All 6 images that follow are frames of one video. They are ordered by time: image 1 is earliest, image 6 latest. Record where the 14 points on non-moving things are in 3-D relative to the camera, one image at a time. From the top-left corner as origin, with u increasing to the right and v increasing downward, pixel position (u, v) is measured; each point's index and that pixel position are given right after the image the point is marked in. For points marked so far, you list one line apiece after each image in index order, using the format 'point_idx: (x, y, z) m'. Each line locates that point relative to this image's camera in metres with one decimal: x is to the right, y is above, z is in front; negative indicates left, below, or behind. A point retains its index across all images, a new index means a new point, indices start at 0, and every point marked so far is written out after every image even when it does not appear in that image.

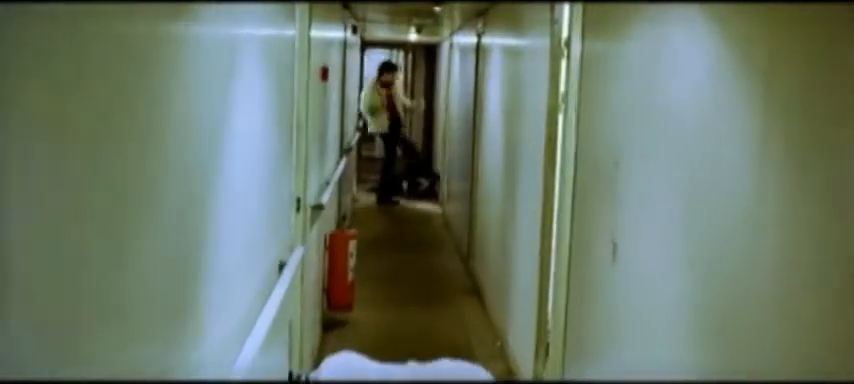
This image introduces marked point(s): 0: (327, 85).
0: (-0.5, +0.6, +4.7) m
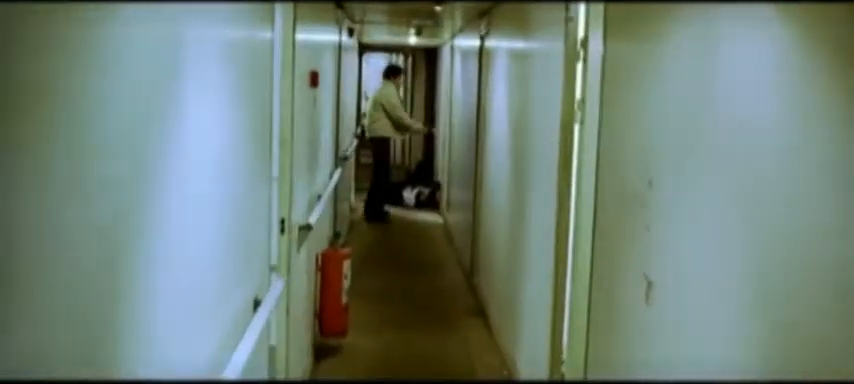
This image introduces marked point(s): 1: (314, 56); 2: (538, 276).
0: (-0.5, +0.5, +4.3) m
1: (-0.5, +0.6, +4.3) m
2: (+0.5, -0.4, +3.9) m
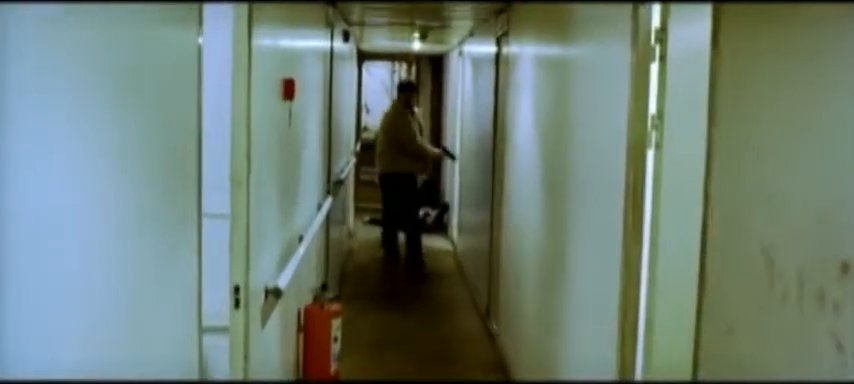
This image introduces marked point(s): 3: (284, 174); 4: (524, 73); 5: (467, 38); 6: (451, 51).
0: (-0.5, +0.3, +3.4) m
1: (-0.5, +0.5, +3.3) m
2: (+0.5, -0.5, +2.9) m
3: (-0.5, +0.1, +3.1) m
4: (+0.5, +0.6, +4.3) m
5: (+0.3, +1.2, +7.2) m
6: (+0.2, +1.3, +8.2) m
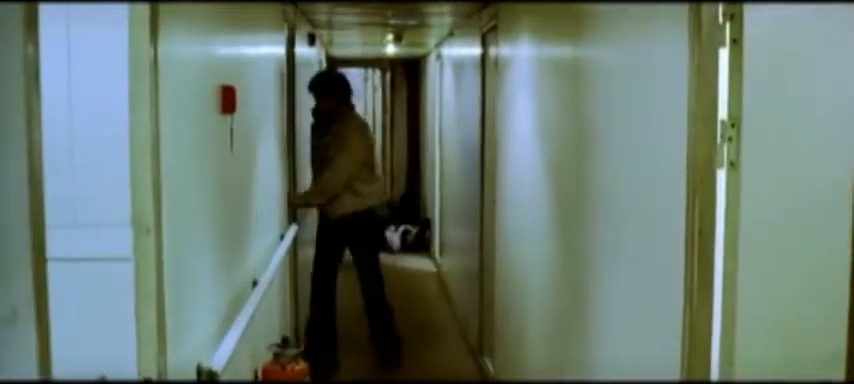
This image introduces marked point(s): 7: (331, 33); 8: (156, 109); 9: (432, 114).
0: (-0.6, +0.2, +2.7) m
1: (-0.6, +0.4, +2.6) m
2: (+0.5, -0.6, +2.2) m
3: (-0.6, 0.0, +2.4) m
4: (+0.4, +0.5, +3.7) m
5: (+0.1, +1.1, +6.5) m
6: (0.0, +1.1, +7.5) m
7: (-0.6, +1.1, +6.1) m
8: (-0.6, +0.2, +2.0) m
9: (0.0, +0.6, +7.6) m
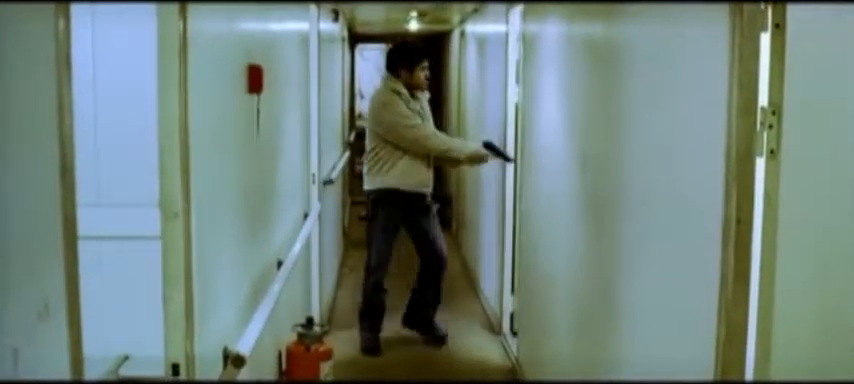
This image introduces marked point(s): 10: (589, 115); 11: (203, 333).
0: (-0.5, +0.3, +2.6) m
1: (-0.5, +0.4, +2.6) m
2: (+0.5, -0.5, +2.2) m
3: (-0.5, 0.0, +2.4) m
4: (+0.5, +0.6, +3.6) m
5: (+0.3, +1.3, +6.5) m
6: (+0.2, +1.3, +7.5) m
7: (-0.5, +1.2, +6.1) m
8: (-0.5, +0.2, +1.9) m
9: (+0.2, +0.8, +7.6) m
10: (+0.5, +0.2, +2.8) m
11: (-0.5, -0.3, +2.1) m
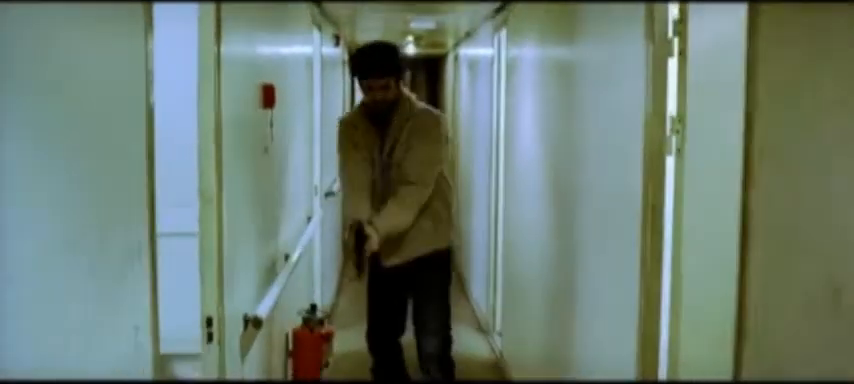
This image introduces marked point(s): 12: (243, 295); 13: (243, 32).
0: (-0.5, +0.3, +3.1) m
1: (-0.5, +0.4, +3.1) m
2: (+0.5, -0.5, +2.6) m
3: (-0.5, 0.0, +2.9) m
4: (+0.4, +0.5, +4.1) m
5: (+0.3, +1.2, +7.0) m
6: (+0.2, +1.2, +8.0) m
7: (-0.5, +1.1, +6.5) m
8: (-0.6, +0.2, +2.4) m
9: (+0.2, +0.7, +8.1) m
10: (+0.5, +0.2, +3.3) m
11: (-0.6, -0.3, +2.5) m
12: (-0.5, -0.3, +2.7) m
13: (-0.5, +0.5, +2.6) m
